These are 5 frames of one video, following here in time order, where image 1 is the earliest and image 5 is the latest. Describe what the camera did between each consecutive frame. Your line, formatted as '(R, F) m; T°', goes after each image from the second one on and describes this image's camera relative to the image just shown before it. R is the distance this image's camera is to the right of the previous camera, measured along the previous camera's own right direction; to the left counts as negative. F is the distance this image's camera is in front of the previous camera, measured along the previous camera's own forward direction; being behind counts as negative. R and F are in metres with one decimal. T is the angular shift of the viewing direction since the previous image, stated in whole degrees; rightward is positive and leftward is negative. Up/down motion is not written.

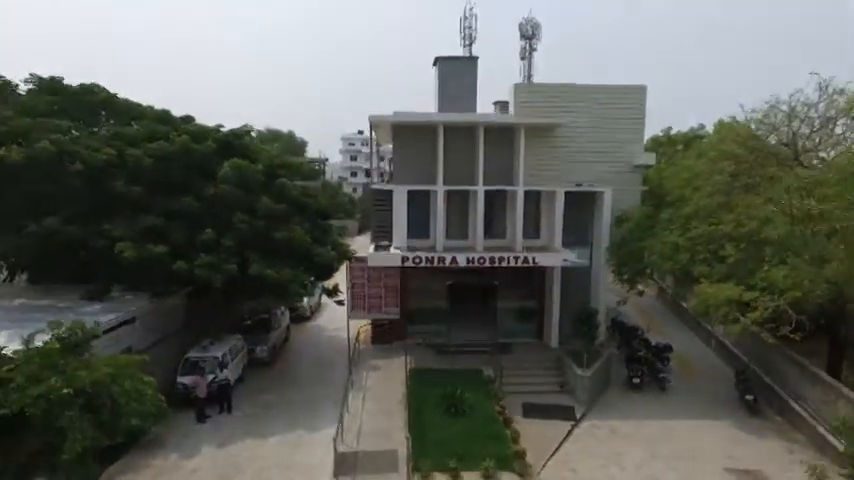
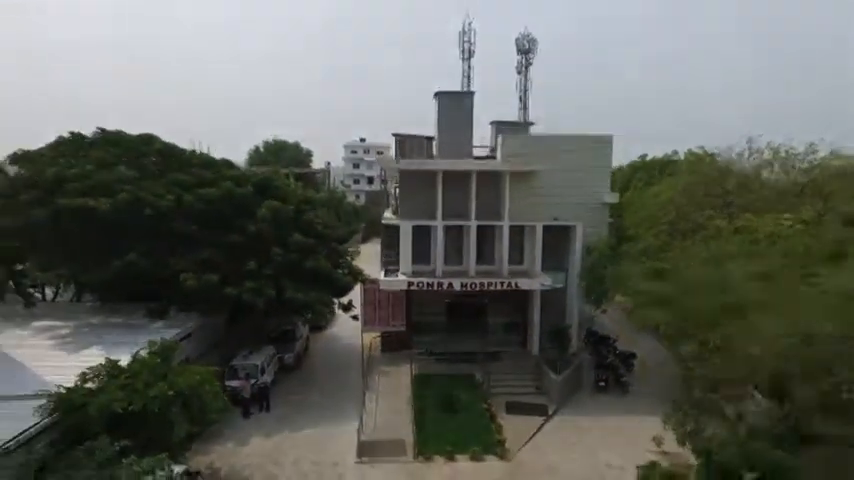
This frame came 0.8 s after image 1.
(0.0, -2.8) m; 0°
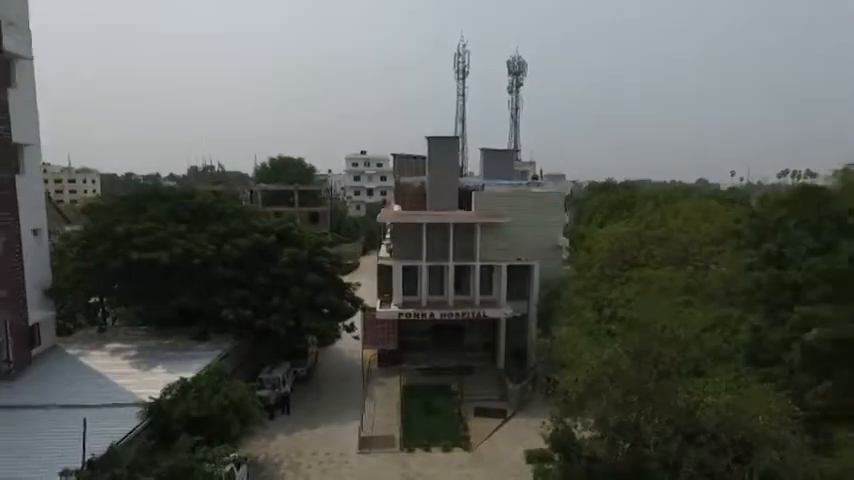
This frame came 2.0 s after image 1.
(+0.4, -4.2) m; 0°
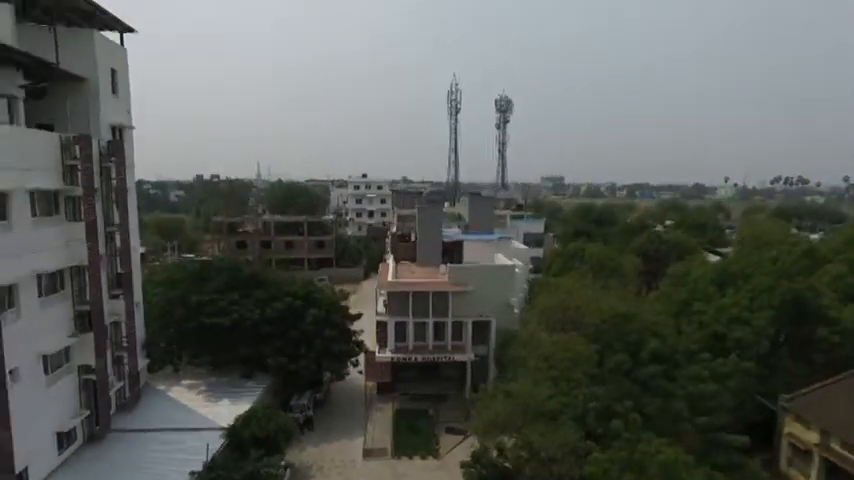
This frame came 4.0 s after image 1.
(+0.5, -7.6) m; 0°
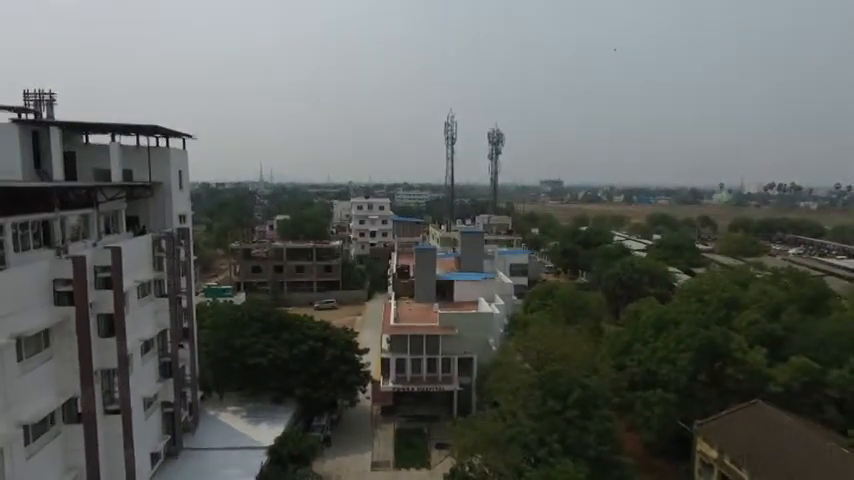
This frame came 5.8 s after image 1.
(+0.3, -7.0) m; 0°
